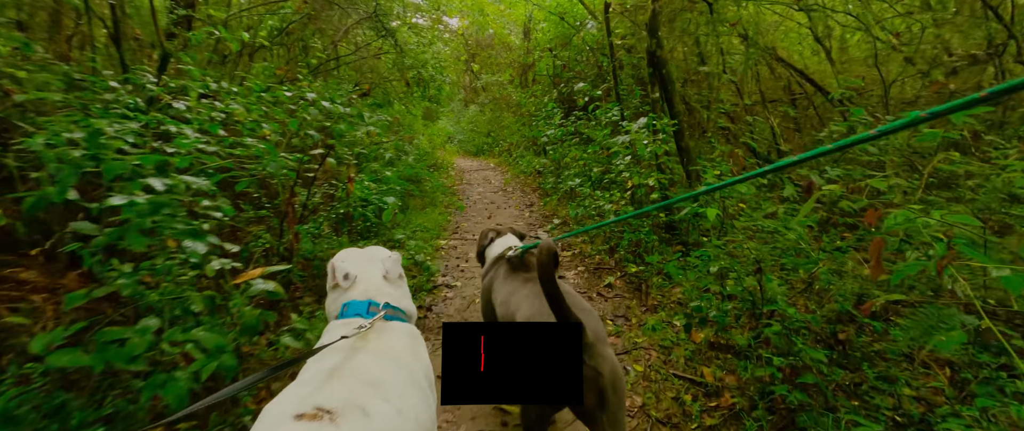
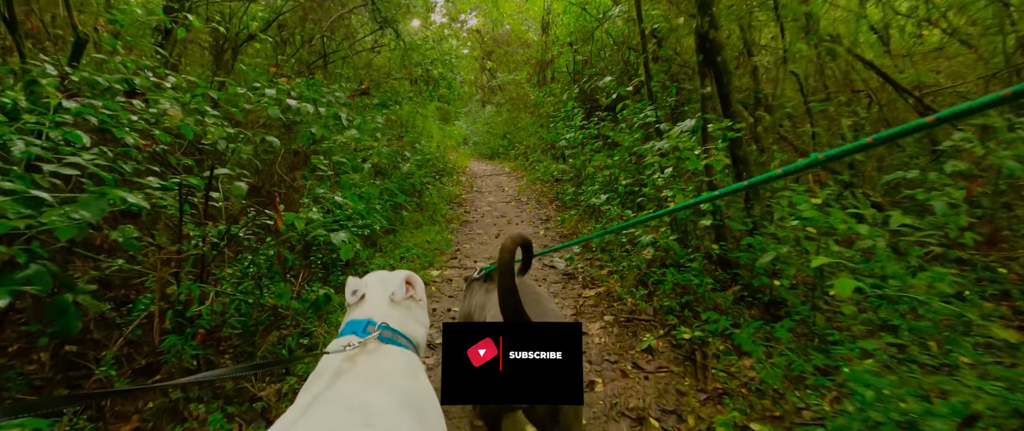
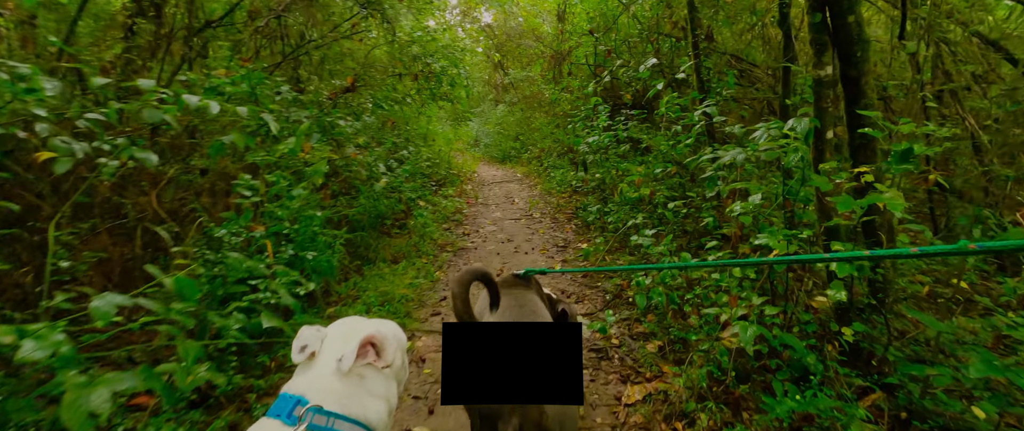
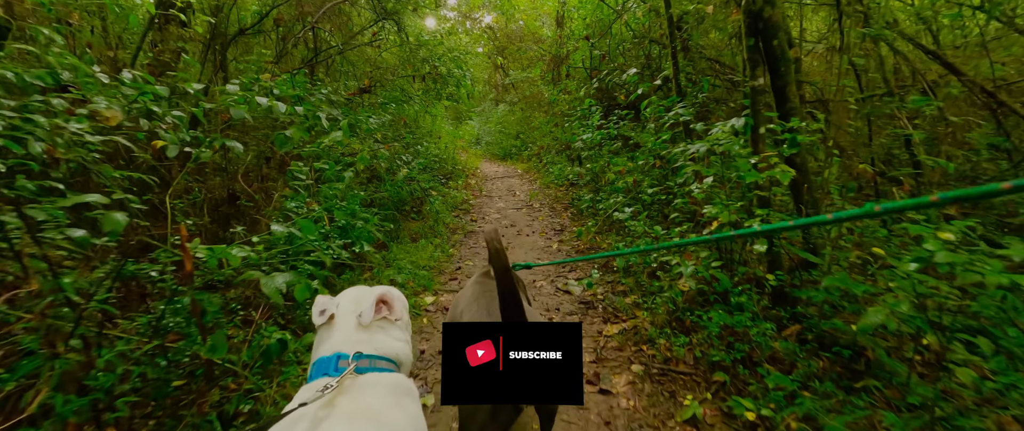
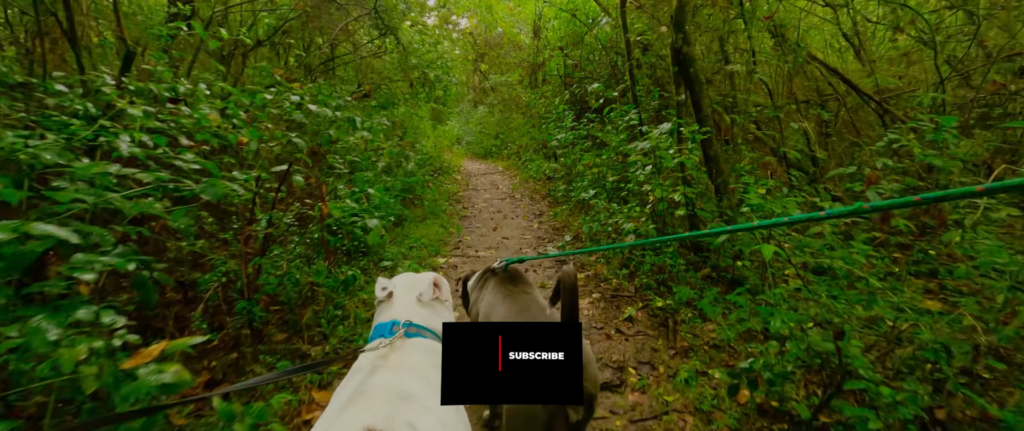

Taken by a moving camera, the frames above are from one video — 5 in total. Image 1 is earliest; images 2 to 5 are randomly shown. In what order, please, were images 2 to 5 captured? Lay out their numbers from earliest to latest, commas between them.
5, 2, 4, 3
